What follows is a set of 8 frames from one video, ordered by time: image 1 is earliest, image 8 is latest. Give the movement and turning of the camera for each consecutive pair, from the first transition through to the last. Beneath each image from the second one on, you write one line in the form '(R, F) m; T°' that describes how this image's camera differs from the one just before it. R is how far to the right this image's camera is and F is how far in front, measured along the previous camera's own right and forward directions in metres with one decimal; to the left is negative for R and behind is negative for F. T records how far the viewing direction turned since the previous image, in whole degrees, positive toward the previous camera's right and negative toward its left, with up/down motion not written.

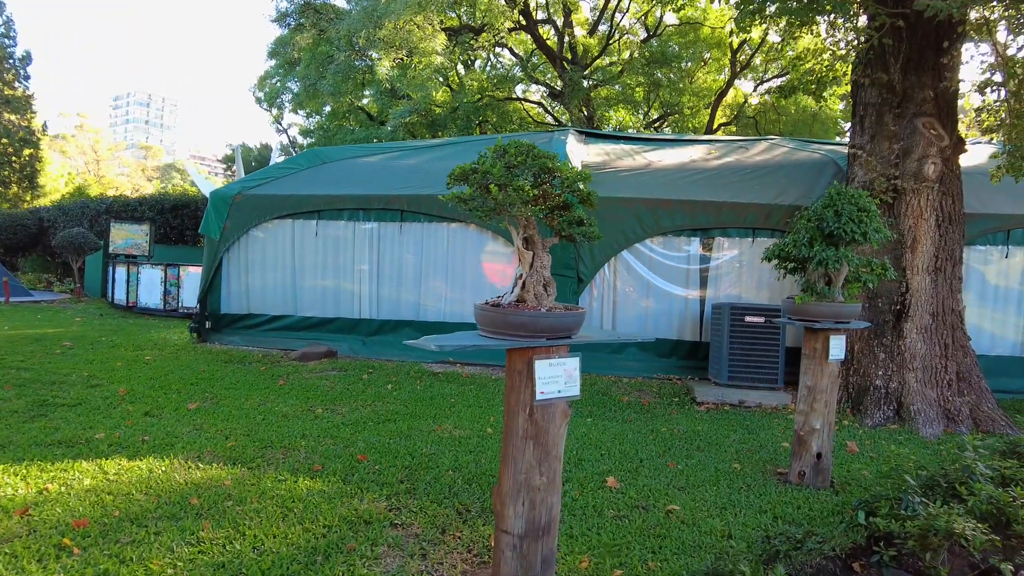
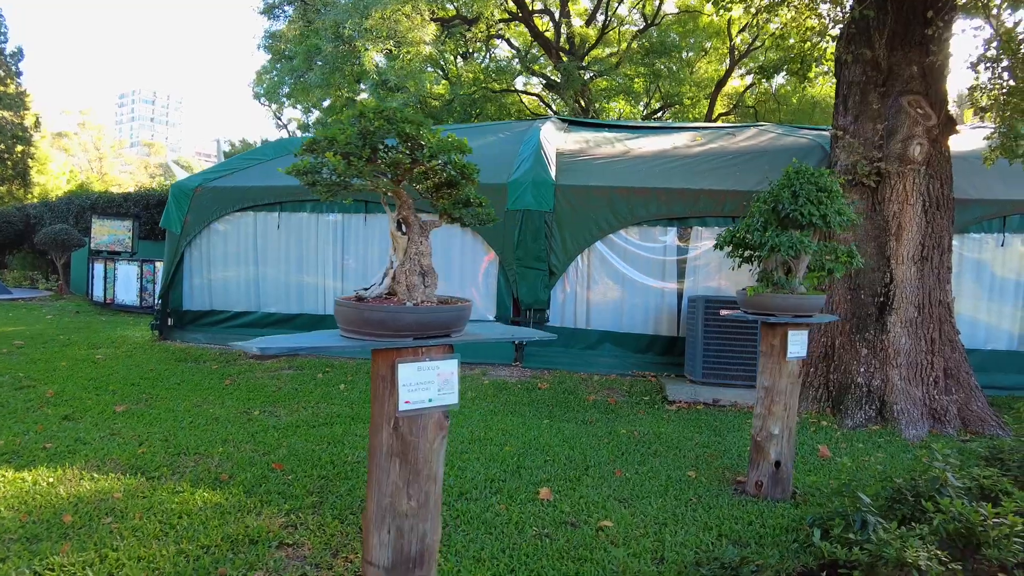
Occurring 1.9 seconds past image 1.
(+0.5, +0.4) m; -1°
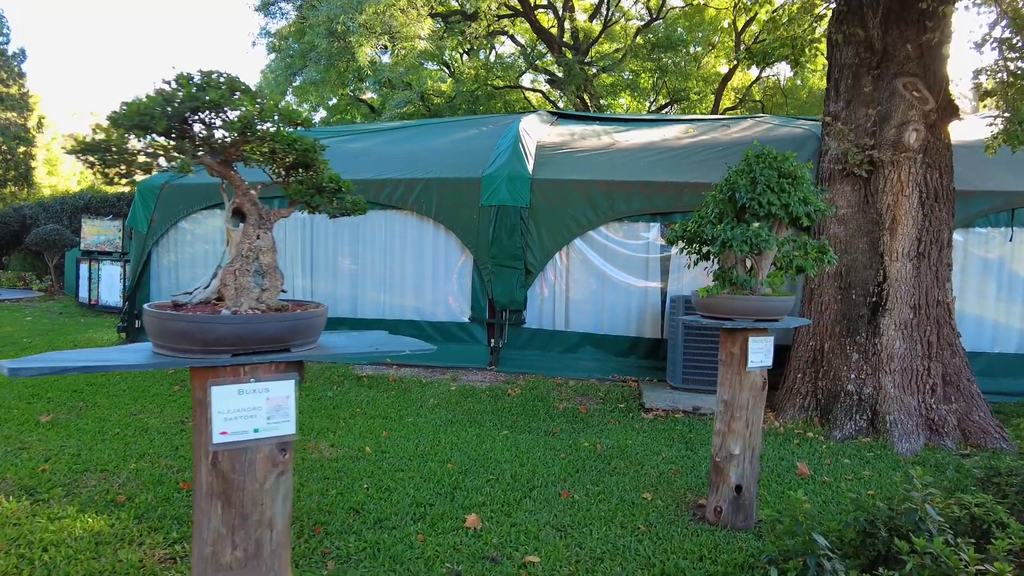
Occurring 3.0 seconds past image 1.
(+0.4, +0.4) m; -1°
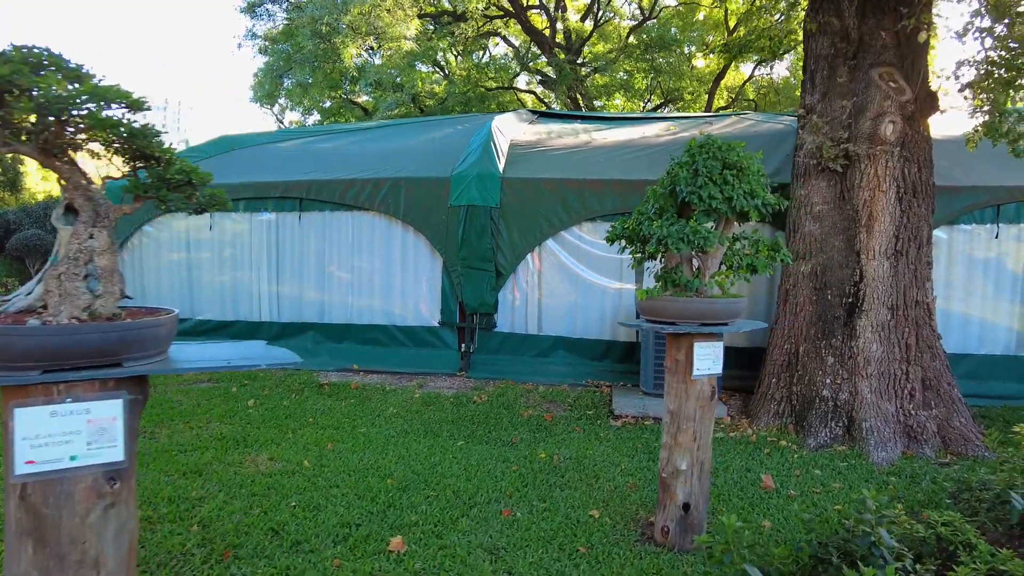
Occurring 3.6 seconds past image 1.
(+0.3, +0.2) m; 0°
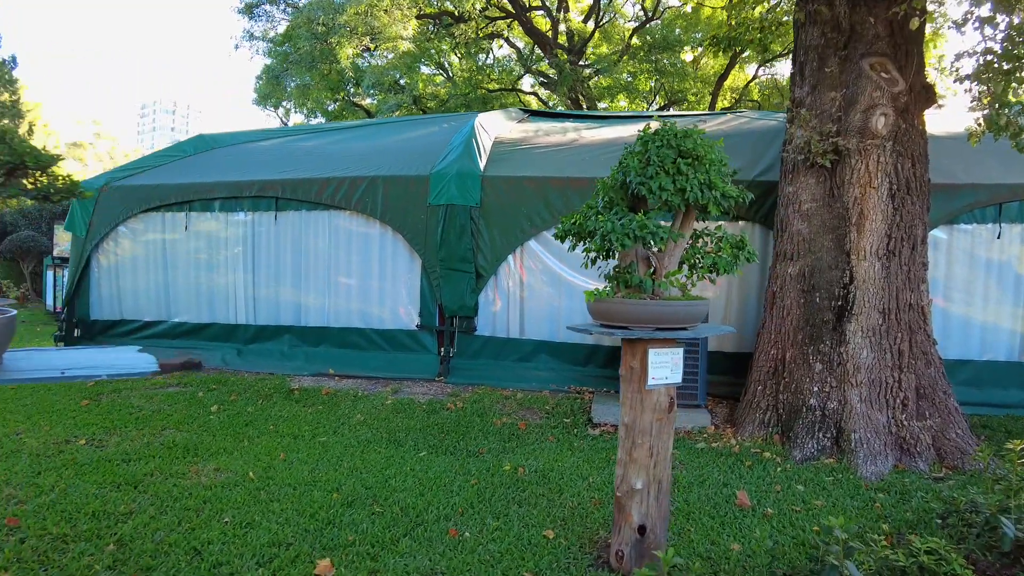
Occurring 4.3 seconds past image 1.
(+0.3, +0.3) m; -1°
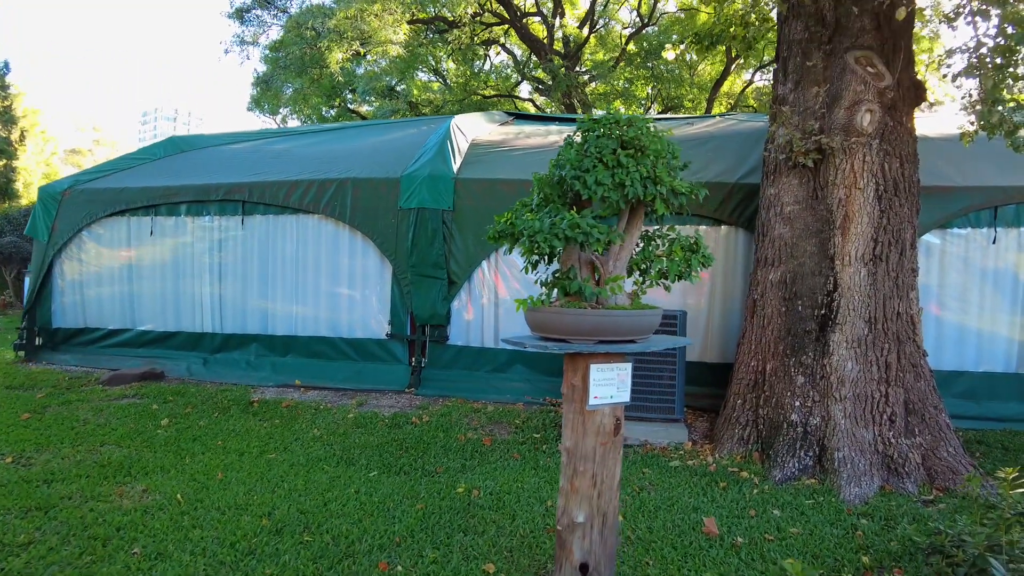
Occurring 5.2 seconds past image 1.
(+0.3, +0.3) m; 0°
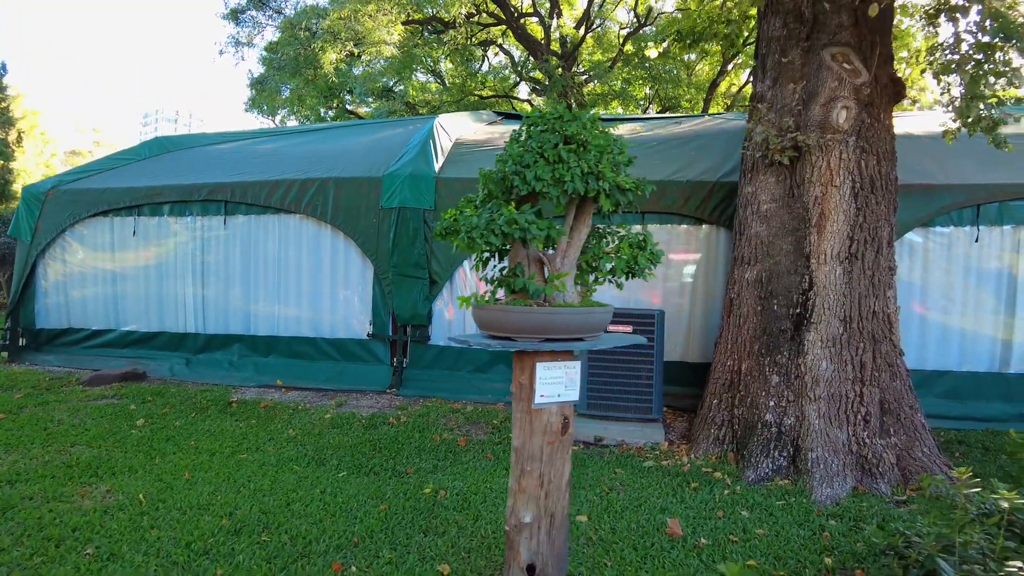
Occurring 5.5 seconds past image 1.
(+0.2, 0.0) m; 0°
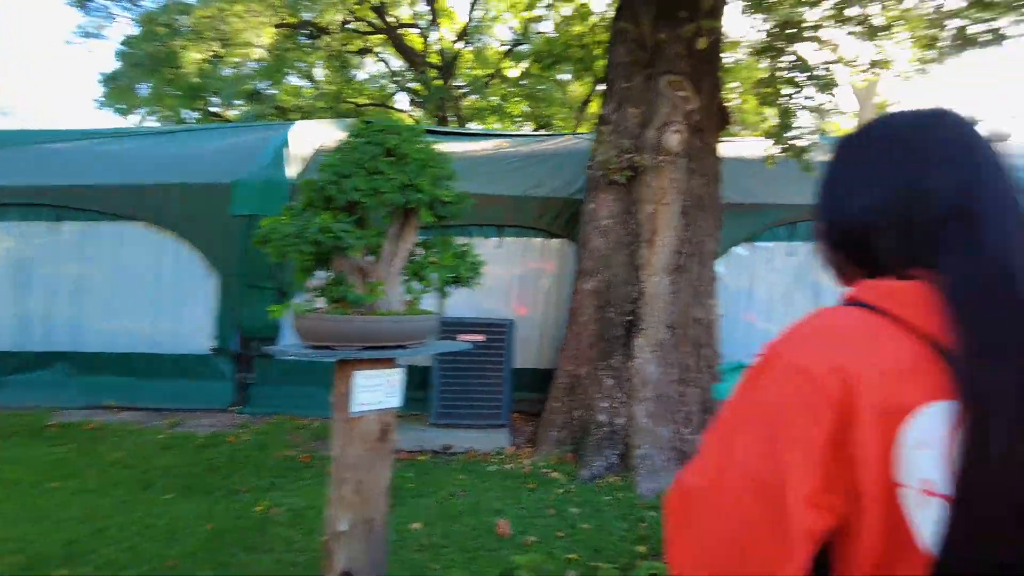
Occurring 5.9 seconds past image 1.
(+0.2, -0.1) m; +10°
